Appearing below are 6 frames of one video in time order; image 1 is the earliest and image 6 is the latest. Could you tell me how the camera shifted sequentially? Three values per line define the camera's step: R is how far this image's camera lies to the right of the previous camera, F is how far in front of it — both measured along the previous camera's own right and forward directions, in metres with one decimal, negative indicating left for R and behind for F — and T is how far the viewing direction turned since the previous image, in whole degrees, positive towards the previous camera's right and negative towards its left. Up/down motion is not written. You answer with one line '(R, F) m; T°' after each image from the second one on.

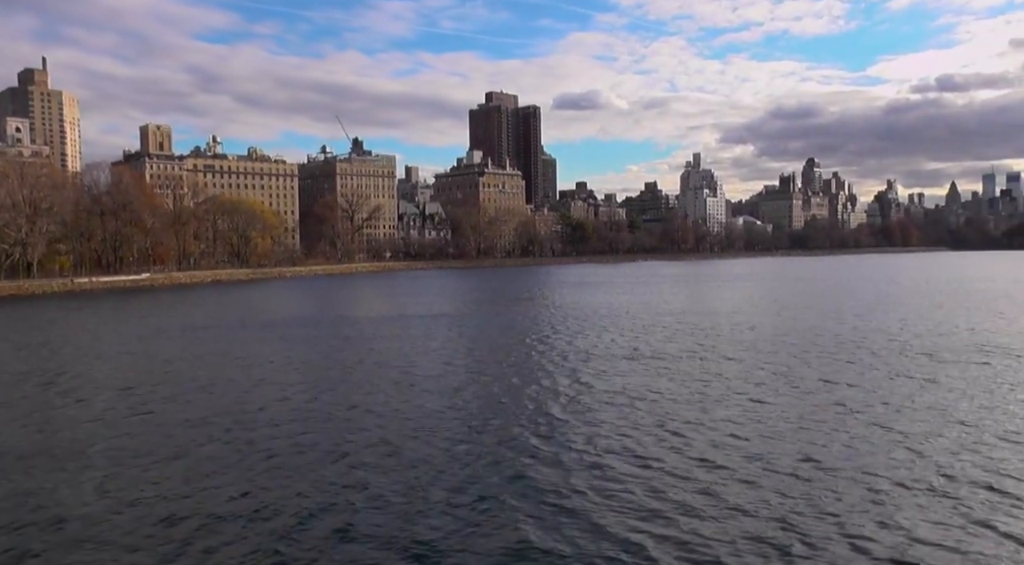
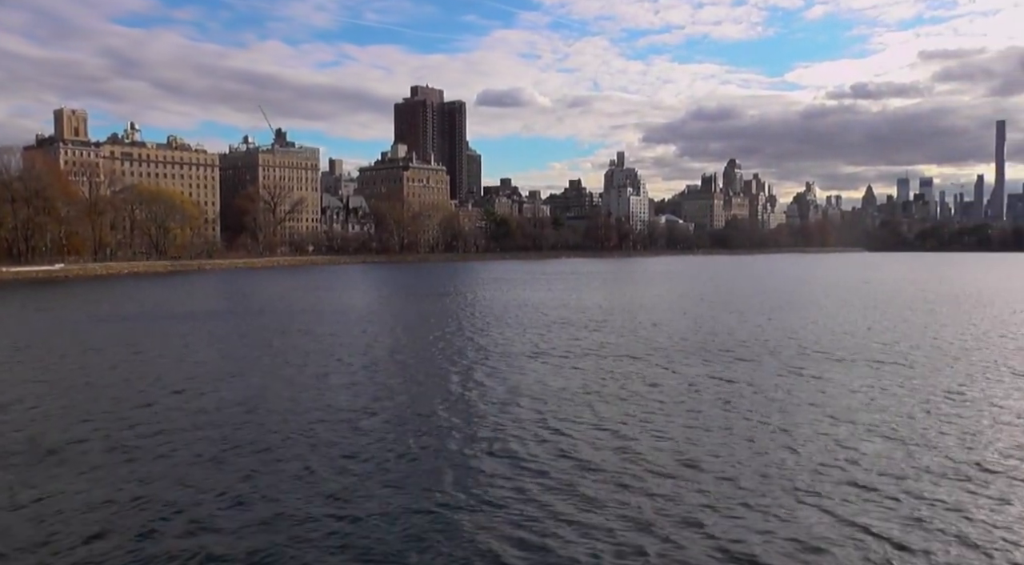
(-0.6, +0.3) m; +6°
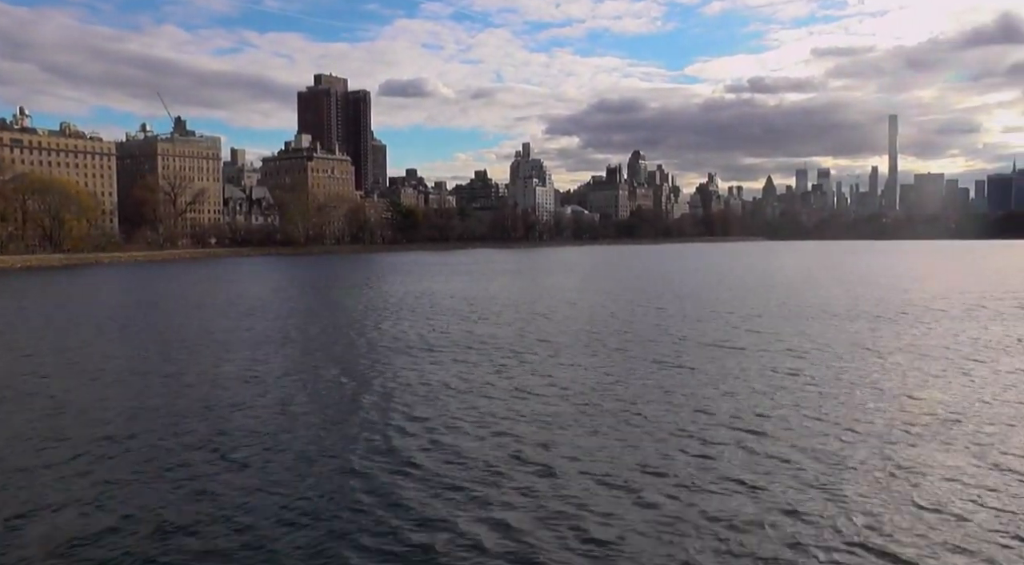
(-1.0, 0.0) m; +7°
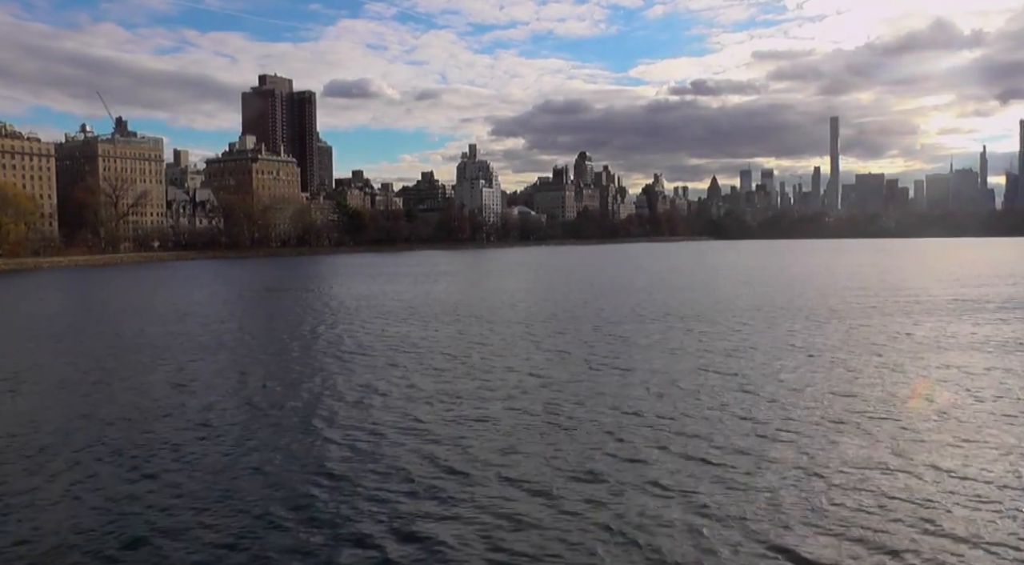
(-0.6, -0.3) m; +4°
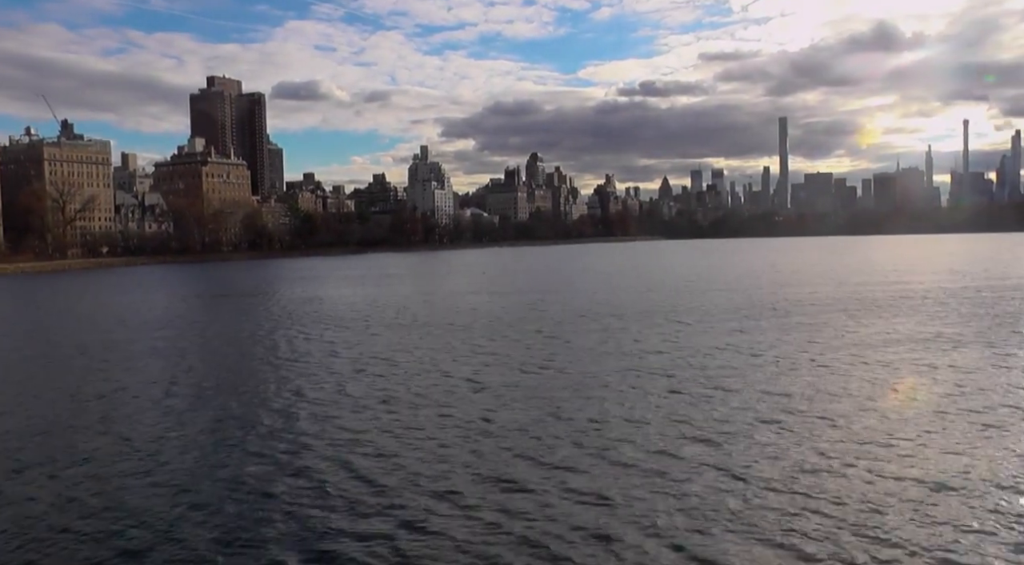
(-0.7, -0.6) m; +3°
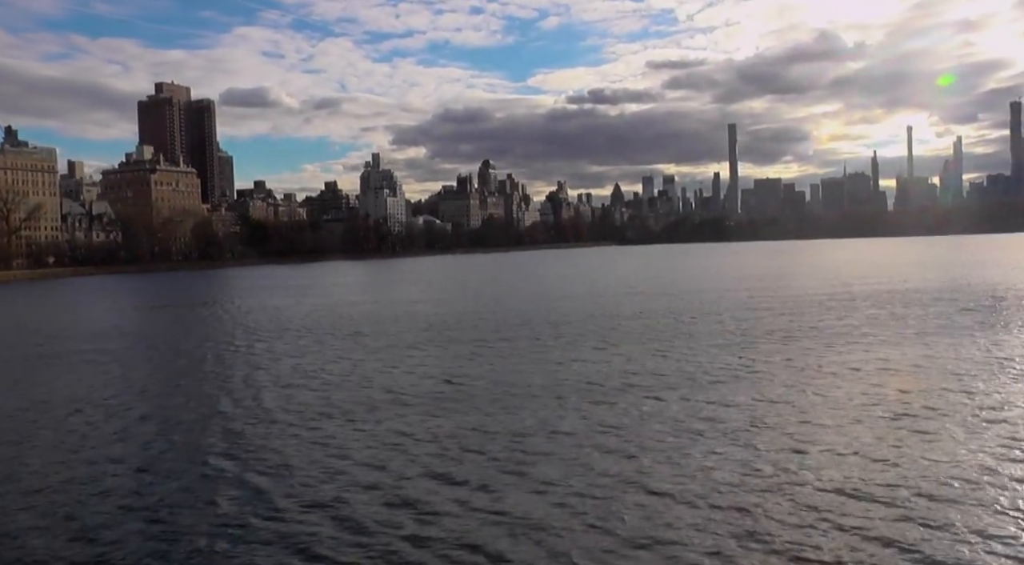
(-0.6, -0.7) m; +3°
